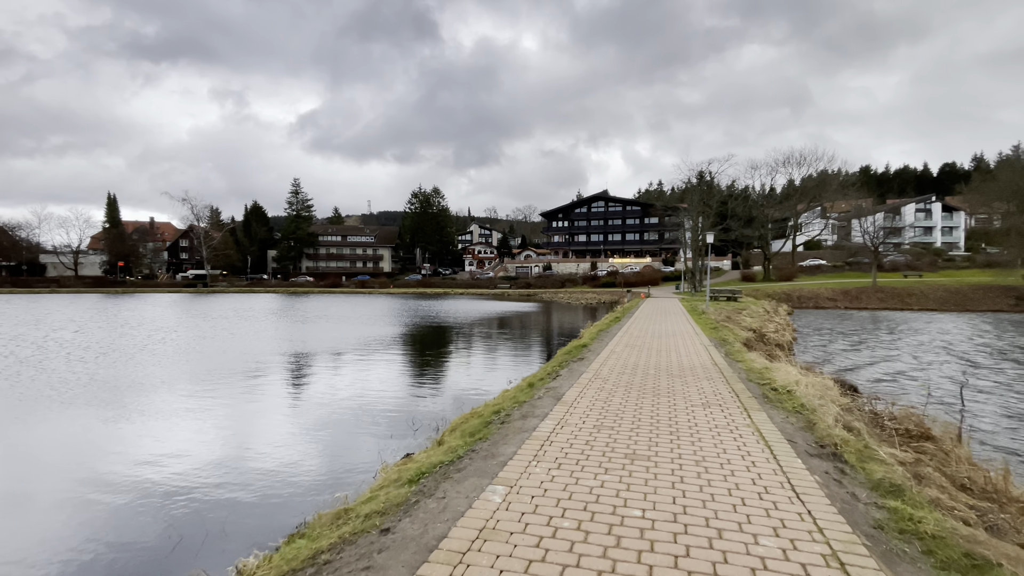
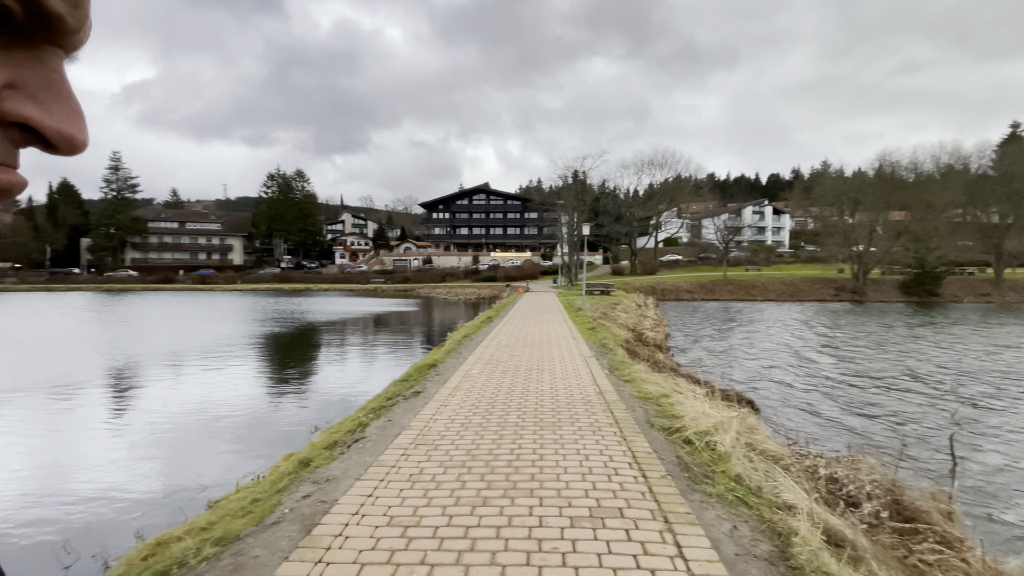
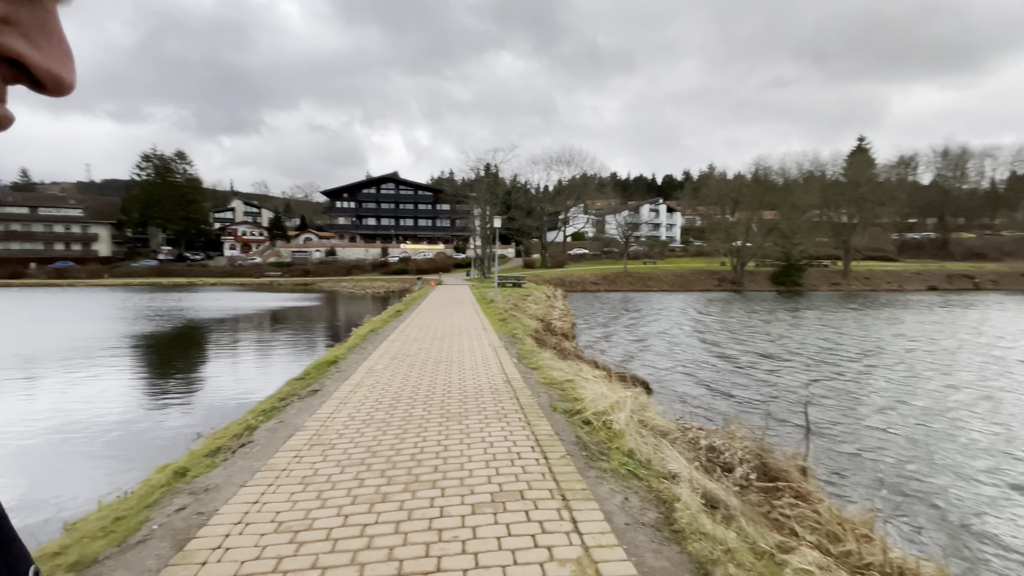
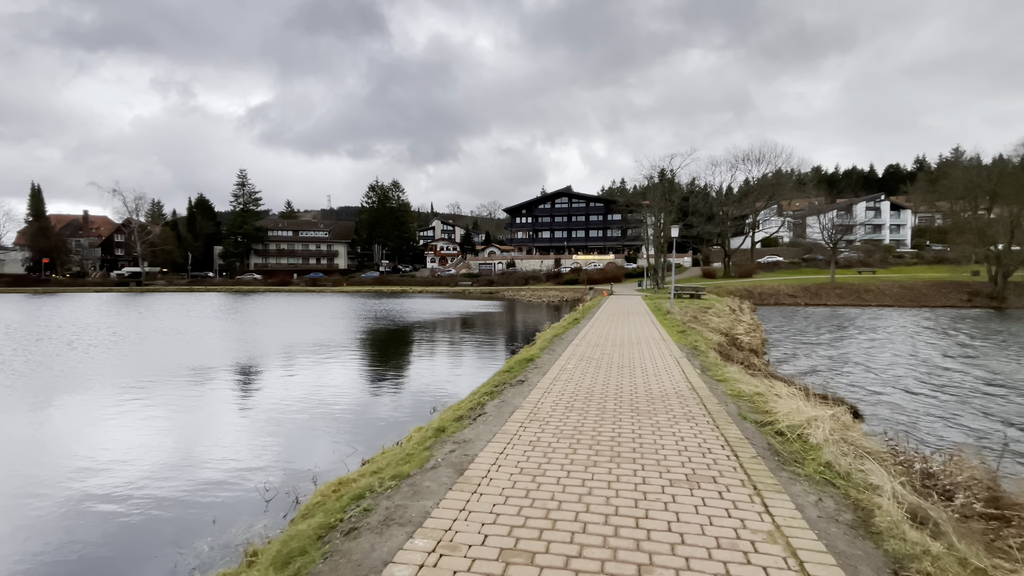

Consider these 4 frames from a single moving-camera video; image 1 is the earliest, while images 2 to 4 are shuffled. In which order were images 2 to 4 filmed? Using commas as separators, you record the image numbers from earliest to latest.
4, 2, 3
